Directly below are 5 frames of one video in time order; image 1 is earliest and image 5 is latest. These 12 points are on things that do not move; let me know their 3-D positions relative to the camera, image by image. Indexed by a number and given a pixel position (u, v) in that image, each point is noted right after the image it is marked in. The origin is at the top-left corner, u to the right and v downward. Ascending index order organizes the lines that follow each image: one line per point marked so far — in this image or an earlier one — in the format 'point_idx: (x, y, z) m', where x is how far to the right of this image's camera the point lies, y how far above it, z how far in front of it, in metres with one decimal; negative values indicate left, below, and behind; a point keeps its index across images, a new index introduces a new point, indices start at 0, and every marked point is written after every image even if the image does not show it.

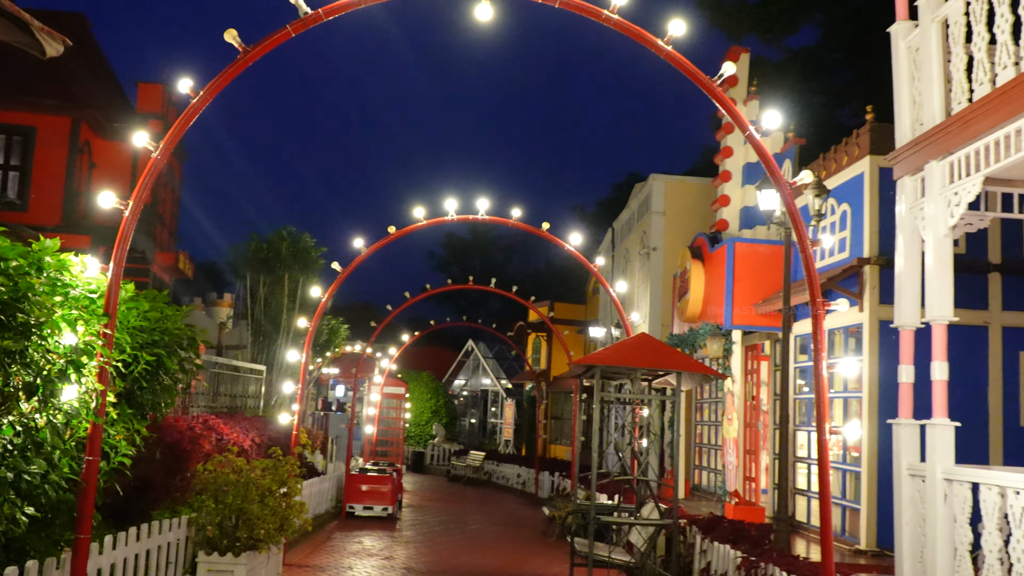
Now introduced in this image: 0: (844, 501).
0: (+3.6, -2.3, +13.8) m
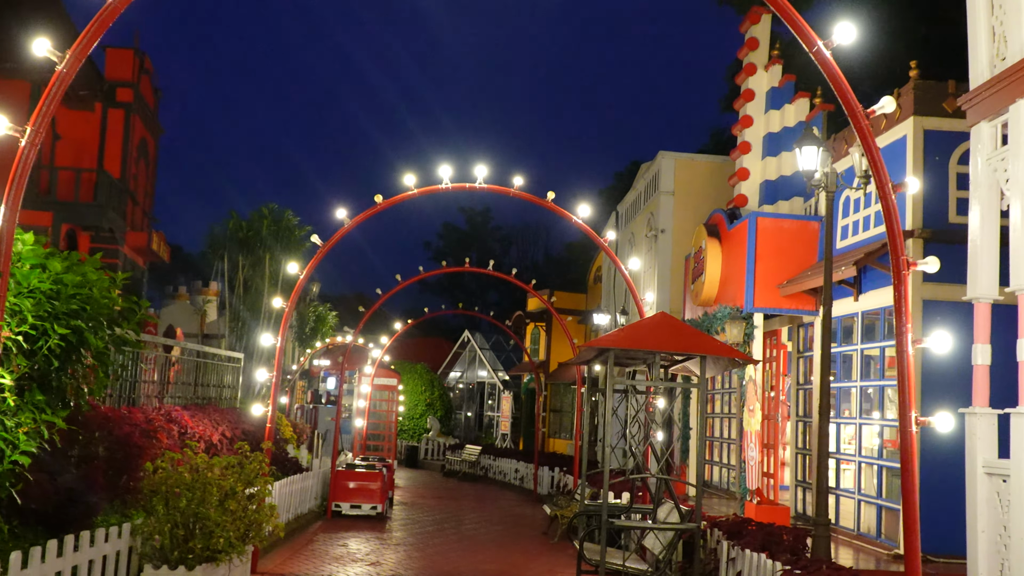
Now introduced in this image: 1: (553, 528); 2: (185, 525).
0: (+3.6, -2.1, +12.3) m
1: (+0.6, -3.6, +19.0) m
2: (-2.2, -1.6, +8.5) m
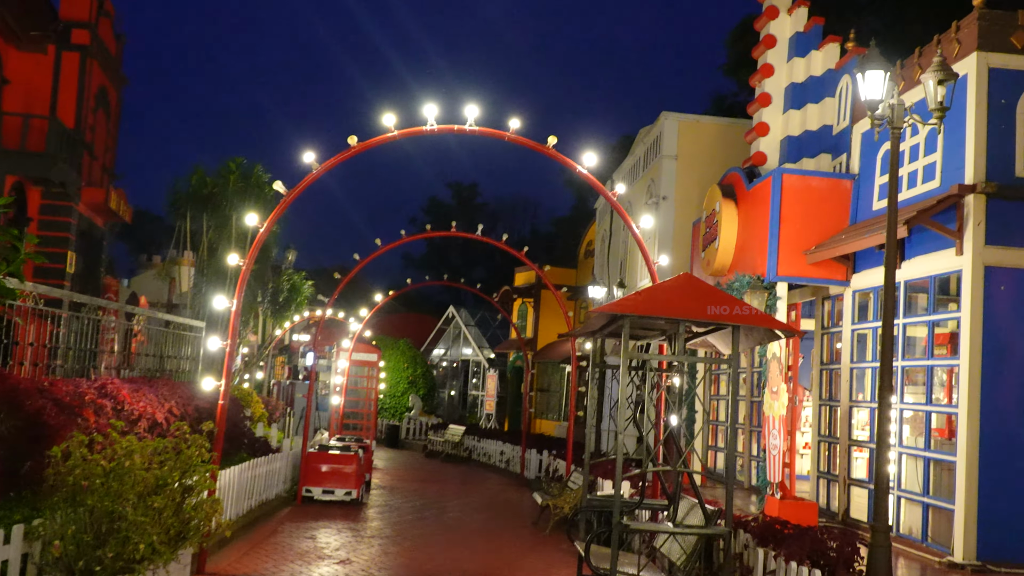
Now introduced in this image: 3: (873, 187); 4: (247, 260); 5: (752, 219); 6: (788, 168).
0: (+3.5, -1.8, +10.7) m
1: (+0.4, -3.2, +17.4) m
2: (-2.2, -1.3, +6.8) m
3: (+3.6, +1.0, +12.5) m
4: (-2.2, +0.2, +10.7) m
5: (+2.6, +0.8, +13.8) m
6: (+2.8, +1.2, +13.0) m
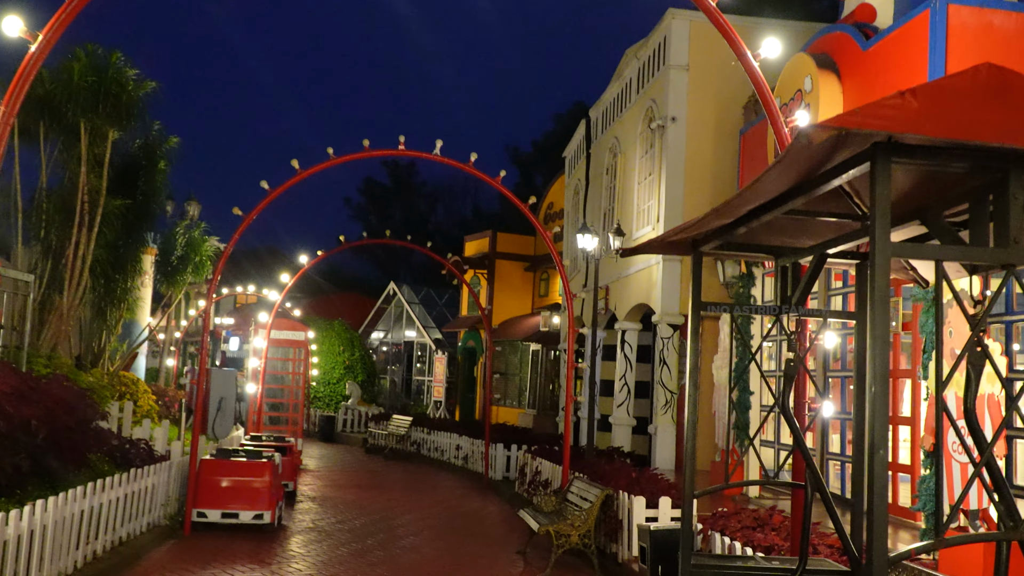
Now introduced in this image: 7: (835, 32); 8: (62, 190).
0: (+3.6, -1.1, +5.8) m
1: (+0.2, -2.5, +12.3) m
2: (-1.9, -0.8, +1.6) m
3: (+3.5, +1.6, +7.6) m
4: (-2.1, +0.8, +5.5) m
5: (+2.5, +1.4, +8.9) m
6: (+2.8, +1.9, +8.0) m
7: (+2.4, +2.0, +9.7) m
8: (-5.4, +1.2, +15.4) m
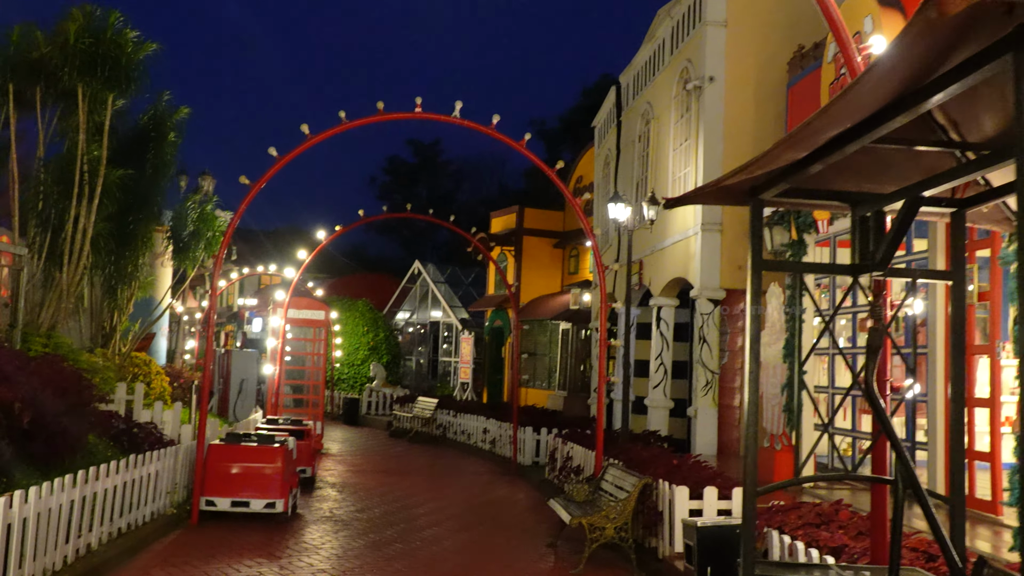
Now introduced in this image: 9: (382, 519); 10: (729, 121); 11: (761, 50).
0: (+3.7, -1.0, +4.8) m
1: (+0.5, -2.3, +11.5) m
2: (-1.9, -0.7, +0.7) m
3: (+3.7, +1.8, +6.6) m
4: (-2.0, +0.9, +4.6) m
5: (+2.7, +1.6, +7.9) m
6: (+2.9, +2.1, +7.0) m
7: (+2.6, +2.2, +8.7) m
8: (-5.1, +1.5, +14.6) m
9: (-1.4, -2.4, +13.3) m
10: (+2.6, +1.9, +14.7) m
11: (+3.0, +2.8, +15.0) m
